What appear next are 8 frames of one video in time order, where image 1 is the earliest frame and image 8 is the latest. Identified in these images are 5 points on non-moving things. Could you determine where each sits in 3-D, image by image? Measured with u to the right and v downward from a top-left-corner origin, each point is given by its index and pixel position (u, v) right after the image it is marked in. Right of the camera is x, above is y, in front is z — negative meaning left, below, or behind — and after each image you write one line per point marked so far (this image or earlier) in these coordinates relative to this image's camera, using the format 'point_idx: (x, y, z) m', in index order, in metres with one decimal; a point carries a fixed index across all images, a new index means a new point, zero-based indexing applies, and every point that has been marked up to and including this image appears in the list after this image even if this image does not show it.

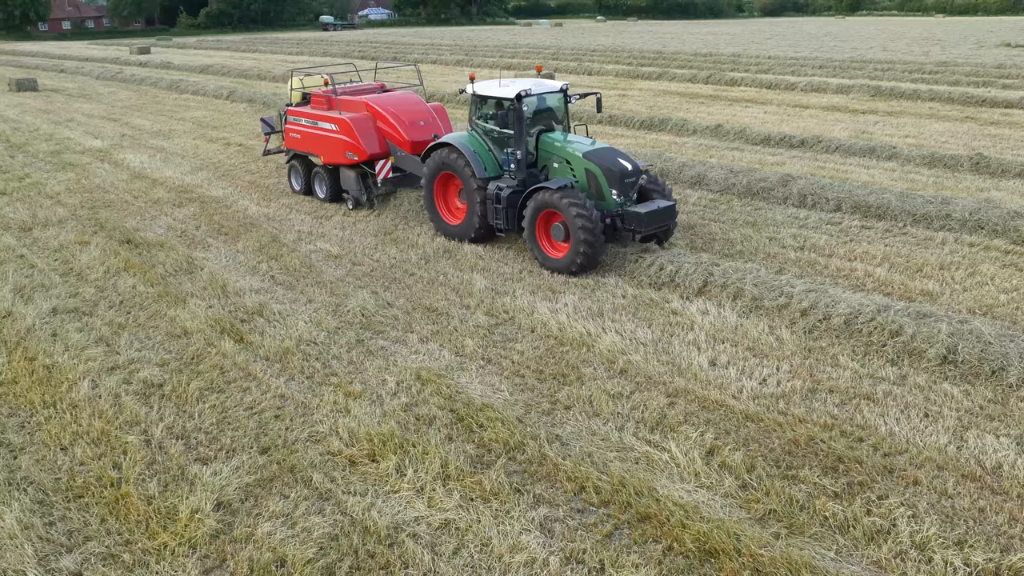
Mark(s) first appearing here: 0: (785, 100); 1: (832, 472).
0: (+4.8, +3.3, +16.0) m
1: (+1.5, -0.9, +4.2) m
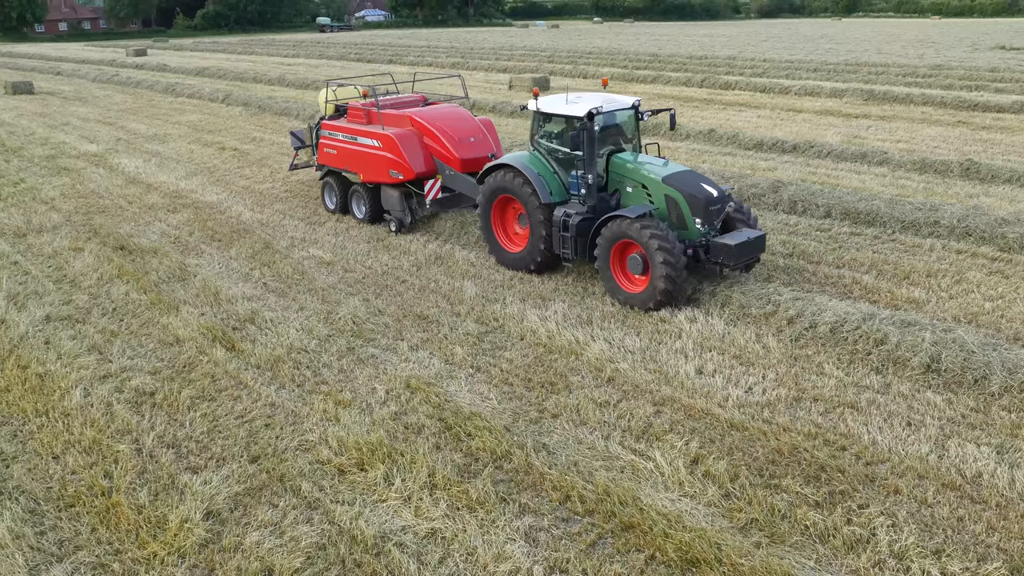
0: (+4.7, +3.3, +16.0) m
1: (+1.4, -0.9, +4.3) m
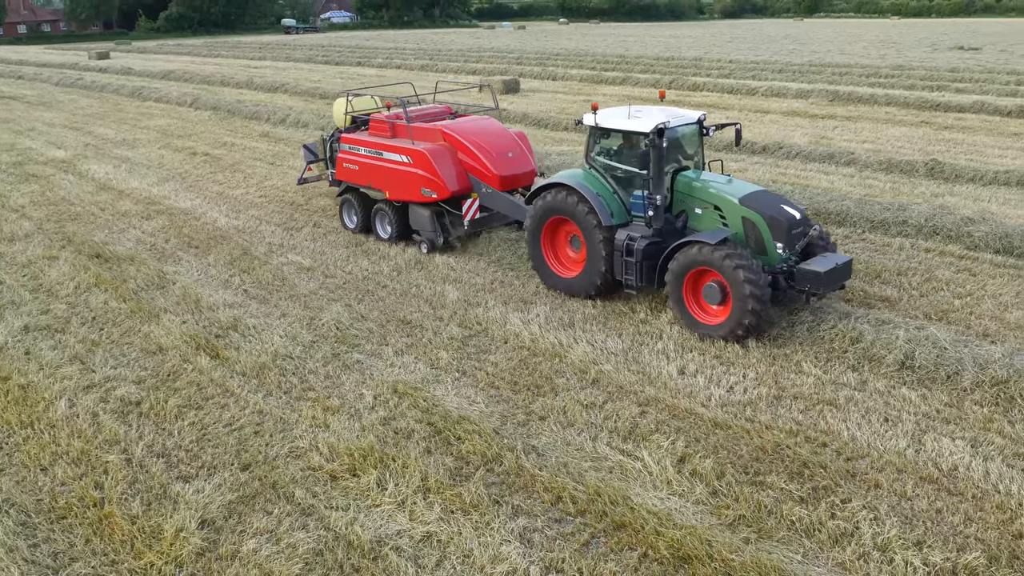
0: (+4.2, +3.3, +16.3) m
1: (+1.4, -0.9, +4.4) m
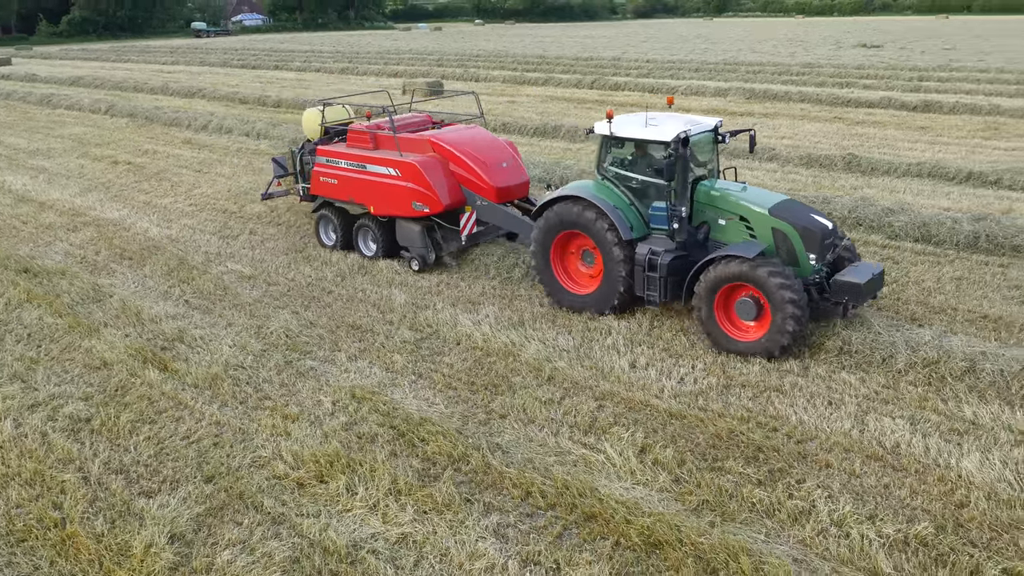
0: (+2.9, +3.4, +16.6) m
1: (+1.2, -0.9, +4.6) m
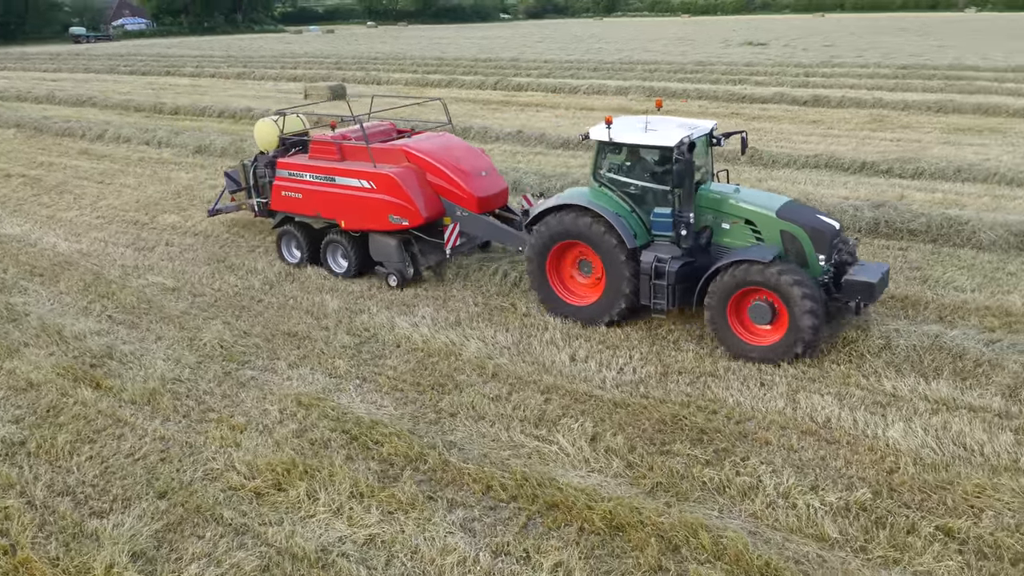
0: (+1.1, +3.5, +17.0) m
1: (+1.0, -0.8, +4.9) m
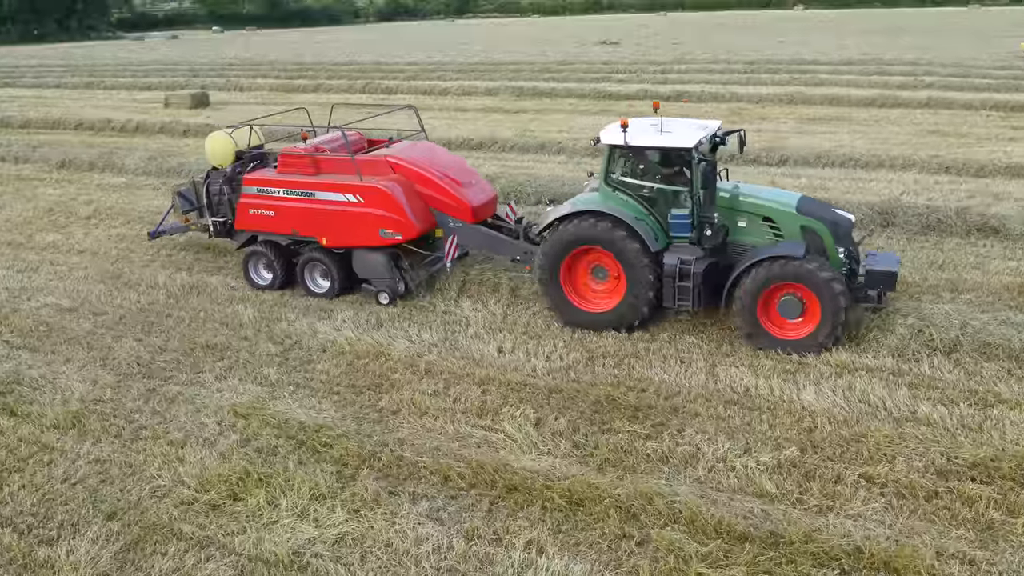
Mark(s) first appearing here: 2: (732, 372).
0: (-1.3, +3.5, +17.1) m
1: (+0.7, -0.8, +5.2) m
2: (+1.4, -0.5, +5.7) m
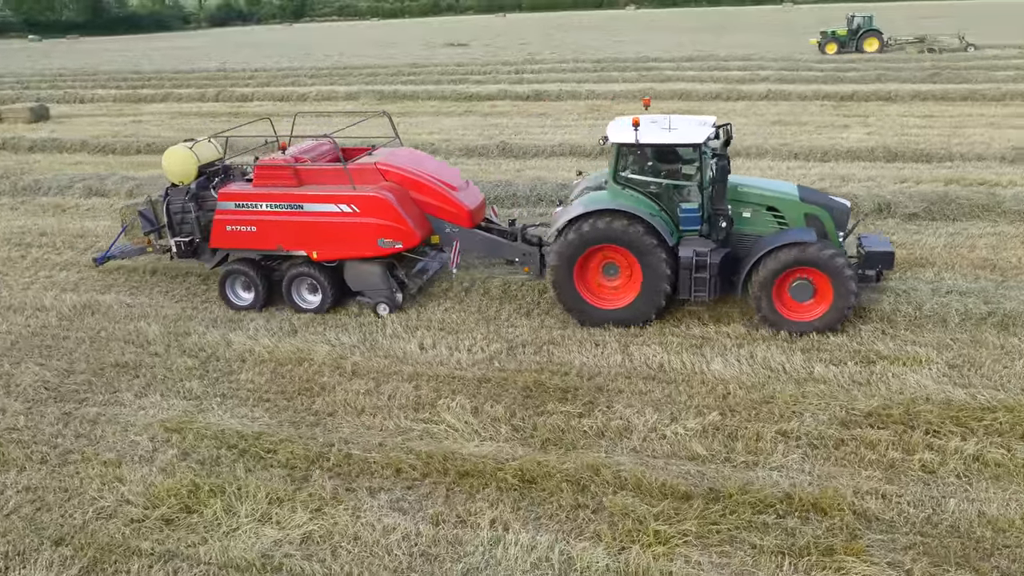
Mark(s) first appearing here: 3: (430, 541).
0: (-3.9, +3.3, +17.0) m
1: (+0.3, -0.7, +5.5) m
2: (+0.9, -0.4, +6.1) m
3: (-0.4, -1.2, +4.2) m
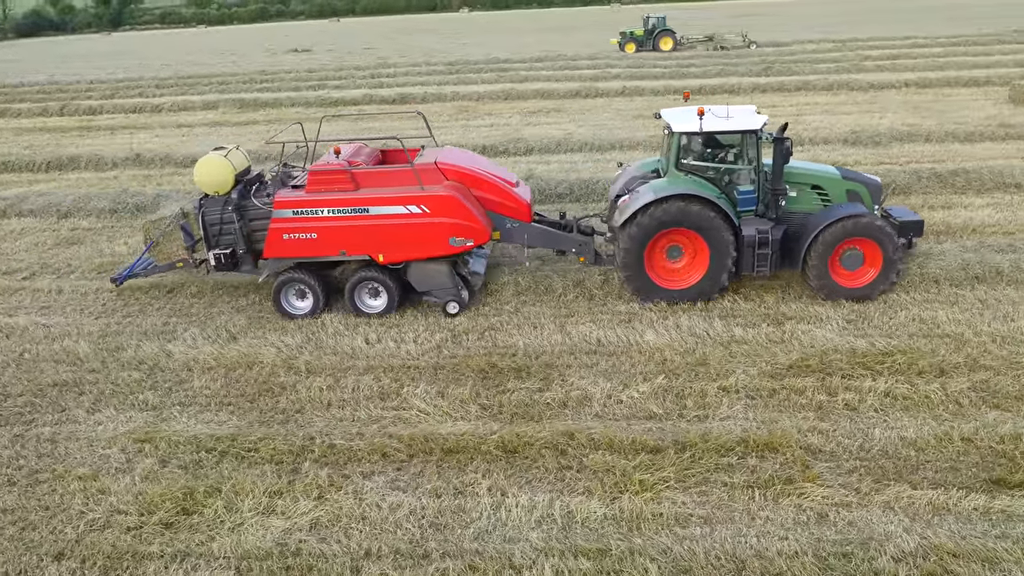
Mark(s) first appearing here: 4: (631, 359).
0: (-6.3, +3.0, +16.4) m
1: (+0.1, -0.6, +5.9) m
2: (+0.5, -0.3, +6.6) m
3: (-0.4, -1.1, +4.5) m
4: (+0.8, -0.5, +6.1) m
